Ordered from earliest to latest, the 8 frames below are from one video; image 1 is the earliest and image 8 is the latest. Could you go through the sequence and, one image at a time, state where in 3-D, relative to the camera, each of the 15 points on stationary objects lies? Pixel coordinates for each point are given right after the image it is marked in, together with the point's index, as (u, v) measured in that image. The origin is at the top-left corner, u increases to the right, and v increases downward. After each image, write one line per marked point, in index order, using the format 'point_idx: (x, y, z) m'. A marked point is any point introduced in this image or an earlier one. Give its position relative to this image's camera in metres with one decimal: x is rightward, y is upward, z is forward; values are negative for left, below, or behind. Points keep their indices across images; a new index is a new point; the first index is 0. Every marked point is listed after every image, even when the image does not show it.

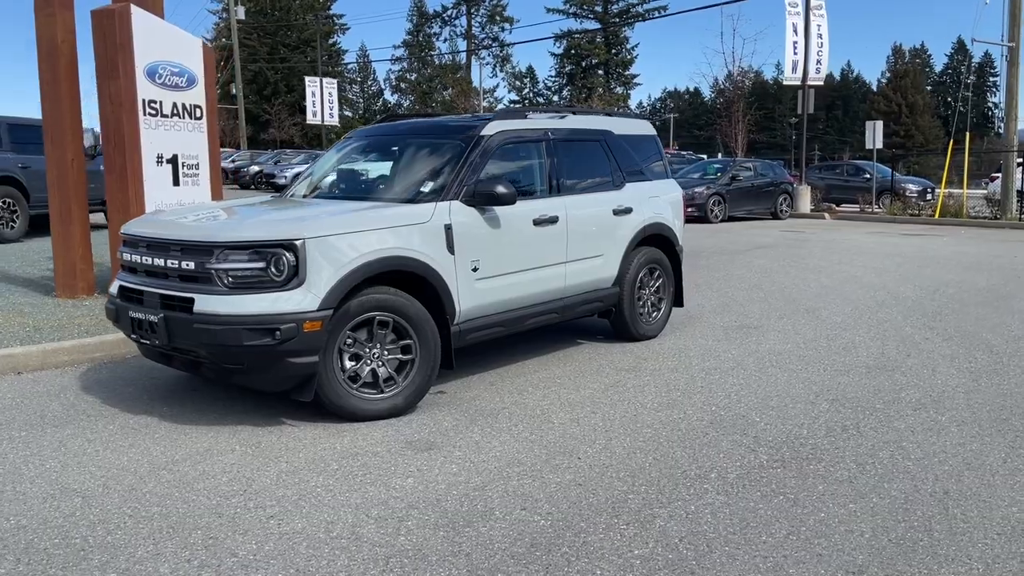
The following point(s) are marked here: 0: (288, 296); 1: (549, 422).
0: (-1.3, 0.0, +5.0) m
1: (+0.2, -0.8, +5.4) m
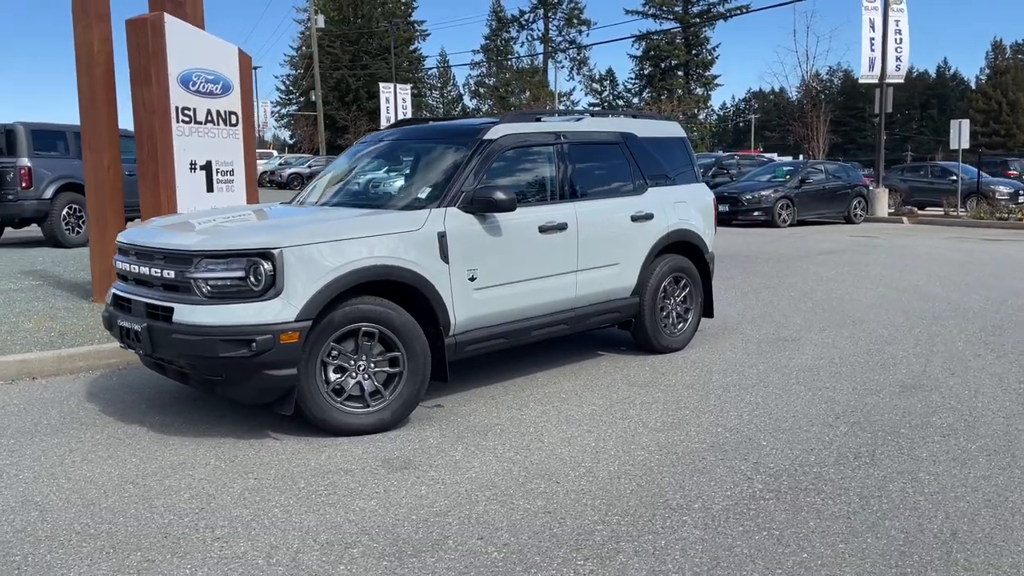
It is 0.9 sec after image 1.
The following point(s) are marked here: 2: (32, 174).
0: (-1.4, -0.1, +4.9) m
1: (+0.2, -0.9, +5.1) m
2: (-8.6, +2.0, +15.7) m
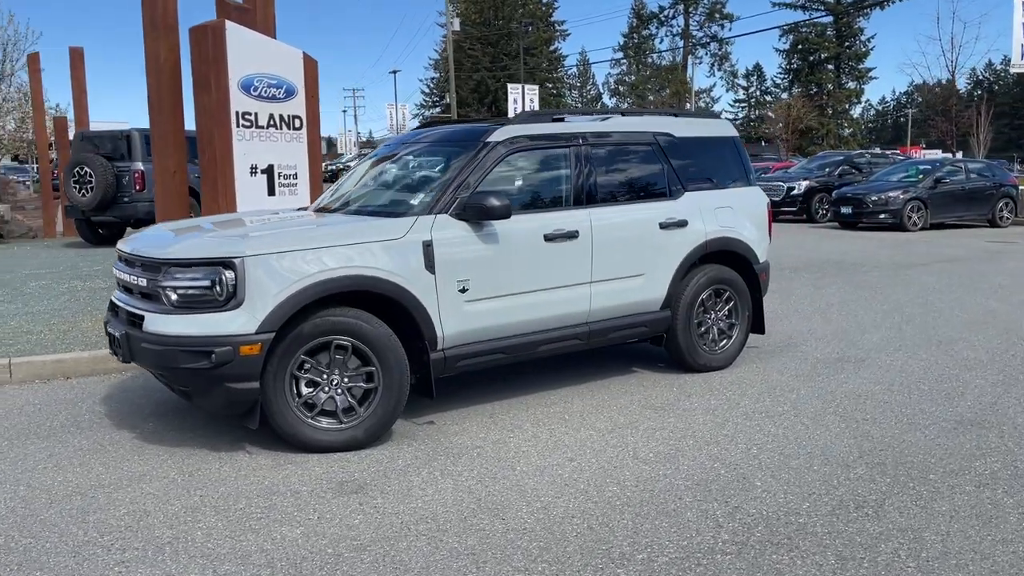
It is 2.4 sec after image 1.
0: (-1.6, -0.2, +4.7) m
1: (0.0, -1.0, +4.8) m
2: (-6.9, +2.1, +16.6) m
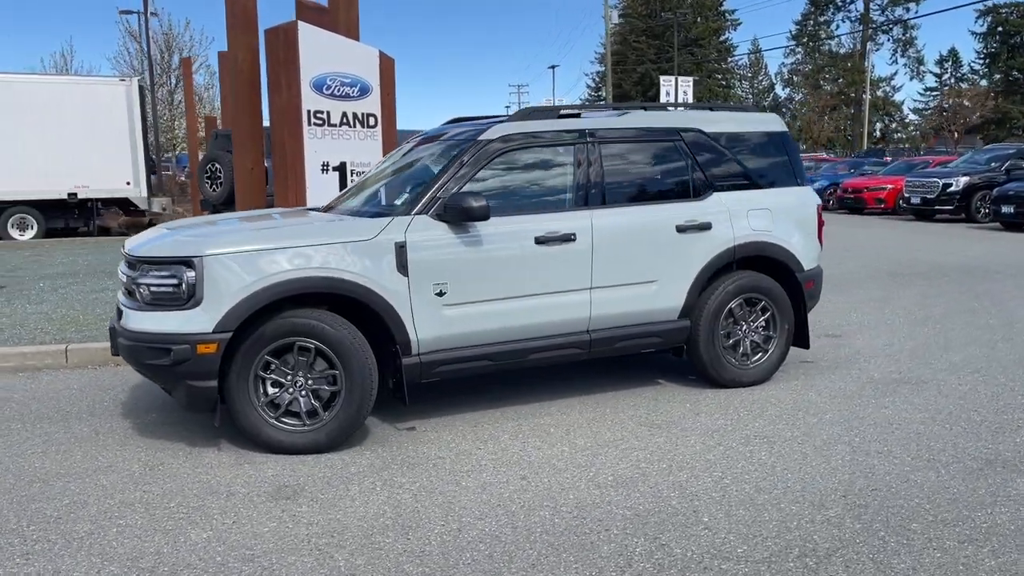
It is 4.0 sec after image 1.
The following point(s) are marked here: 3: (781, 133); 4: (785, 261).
0: (-1.8, -0.2, +4.8) m
1: (-0.3, -1.0, +4.5) m
2: (-4.8, +2.3, +17.4) m
3: (+2.0, +1.2, +6.6) m
4: (+2.0, +0.2, +6.4) m
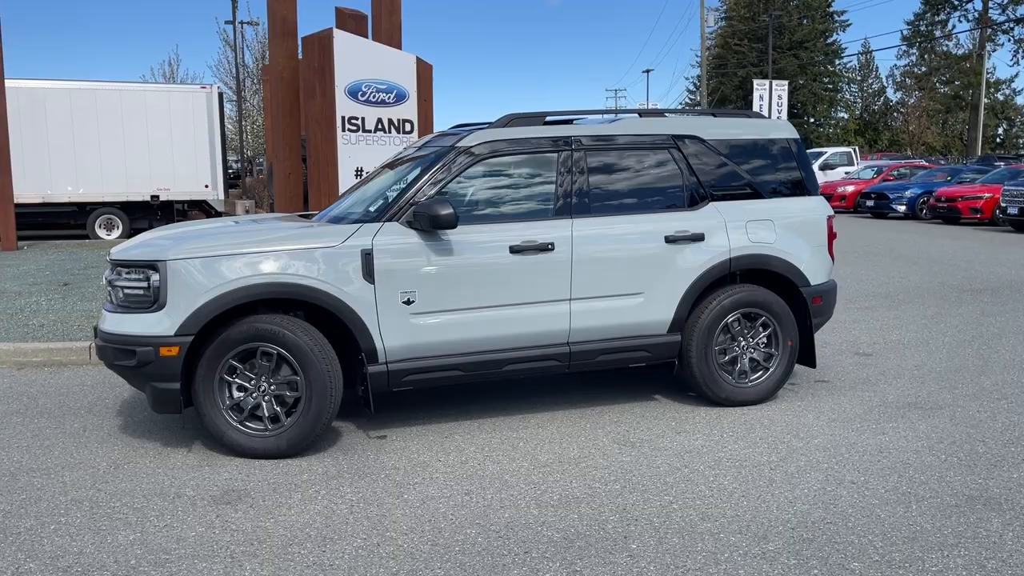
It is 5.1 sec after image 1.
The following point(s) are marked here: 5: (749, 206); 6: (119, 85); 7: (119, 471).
0: (-2.0, -0.2, +4.9) m
1: (-0.6, -1.1, +4.5) m
2: (-3.6, +2.2, +17.8) m
3: (+2.0, +1.1, +6.3) m
4: (+1.9, +0.1, +6.1) m
5: (+1.6, +0.6, +6.0) m
6: (-8.7, +4.5, +19.6) m
7: (-2.2, -1.0, +4.9) m
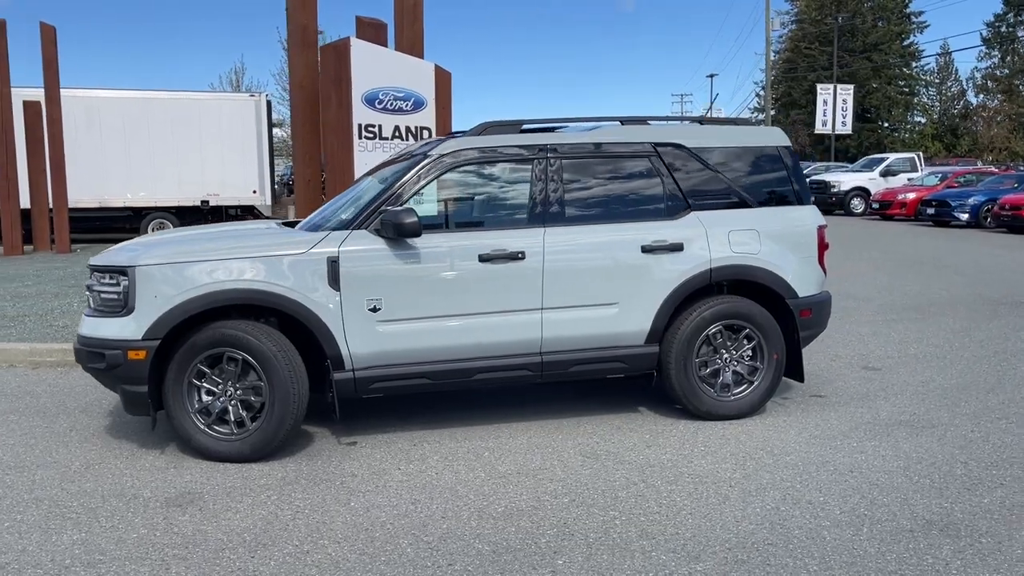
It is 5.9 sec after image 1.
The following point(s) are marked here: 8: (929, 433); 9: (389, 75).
0: (-2.3, -0.2, +5.1) m
1: (-0.9, -1.1, +4.5) m
2: (-2.8, +2.1, +18.0) m
3: (+1.9, +1.0, +6.1) m
4: (+1.8, 0.0, +5.9) m
5: (+1.5, +0.5, +5.9) m
6: (-7.8, +4.5, +20.2) m
7: (-2.4, -1.0, +5.0) m
8: (+2.6, -0.9, +5.6) m
9: (-1.4, +2.5, +10.1) m
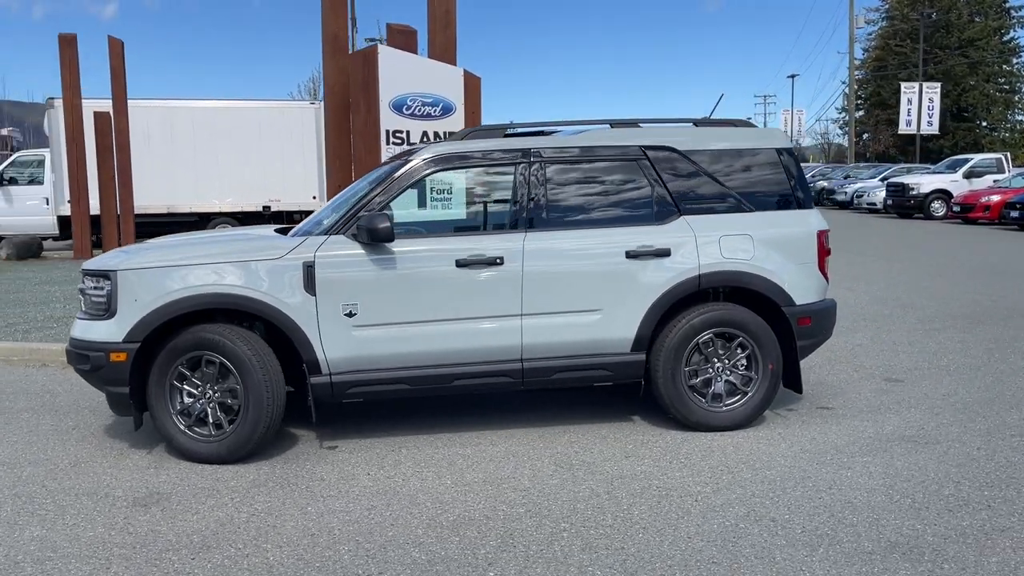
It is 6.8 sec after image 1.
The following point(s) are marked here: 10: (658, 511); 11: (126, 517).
0: (-2.4, -0.2, +5.2) m
1: (-1.1, -1.1, +4.5) m
2: (-1.8, +2.0, +18.2) m
3: (+1.8, +0.9, +5.9) m
4: (+1.7, 0.0, +5.7) m
5: (+1.4, +0.4, +5.7) m
6: (-6.5, +4.4, +20.8) m
7: (-2.6, -1.1, +5.2) m
8: (+2.5, -1.0, +5.3) m
9: (-1.1, +2.4, +10.2) m
10: (+0.7, -1.1, +4.4) m
11: (-1.9, -1.2, +4.4) m
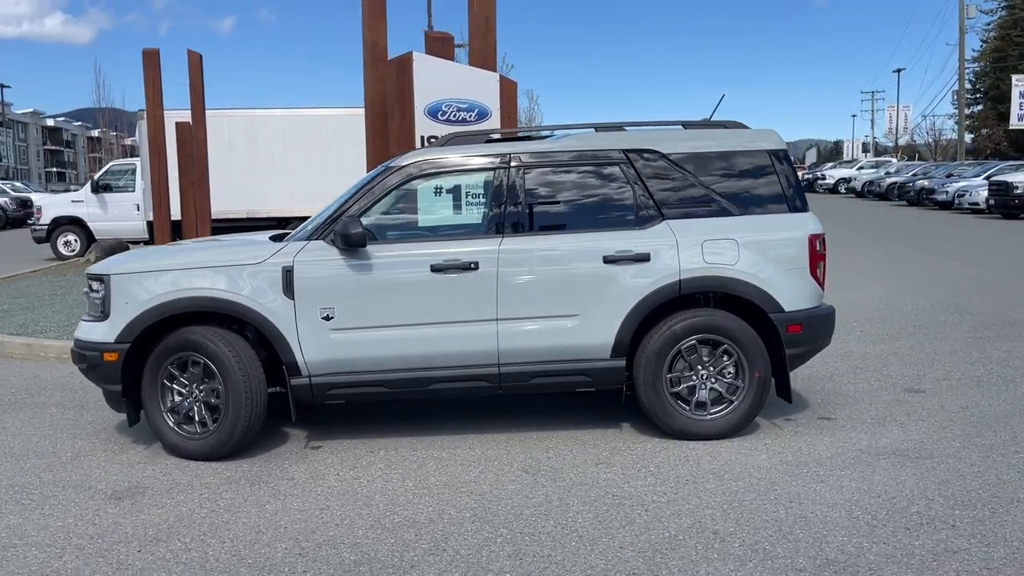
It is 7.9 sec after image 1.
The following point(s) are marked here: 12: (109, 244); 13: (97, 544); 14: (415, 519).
0: (-2.6, -0.2, +5.5) m
1: (-1.3, -1.1, +4.7) m
2: (-0.5, +2.0, +18.3) m
3: (+1.7, +0.9, +5.7) m
4: (+1.5, -0.1, +5.5) m
5: (+1.3, +0.4, +5.6) m
6: (-4.9, +4.3, +21.5) m
7: (-2.8, -1.1, +5.5) m
8: (+2.3, -1.0, +5.0) m
9: (-0.7, +2.4, +10.3) m
10: (+0.4, -1.1, +4.3) m
11: (-2.2, -1.2, +4.7) m
12: (-8.6, +0.9, +18.7) m
13: (-2.0, -1.2, +4.2) m
14: (-0.5, -1.2, +4.4) m
